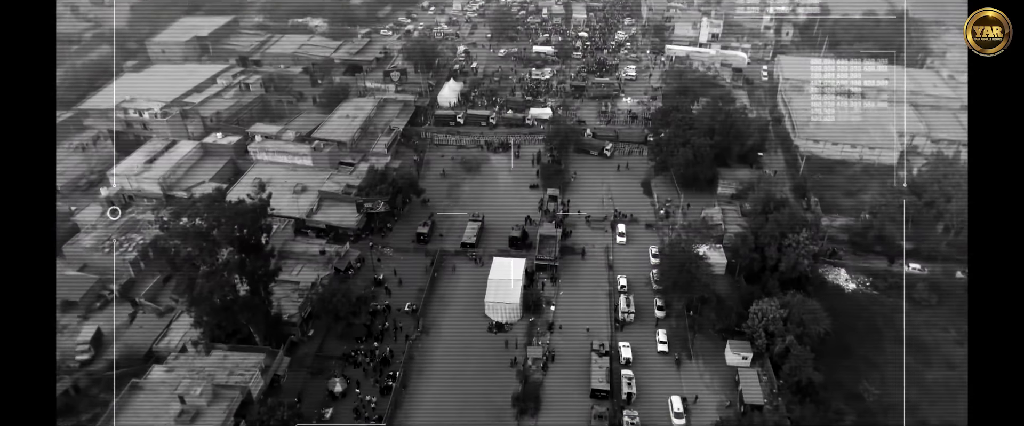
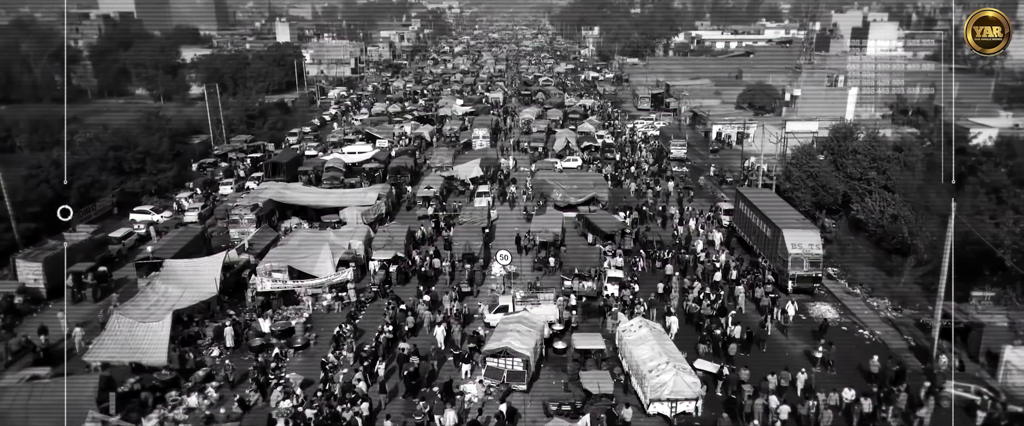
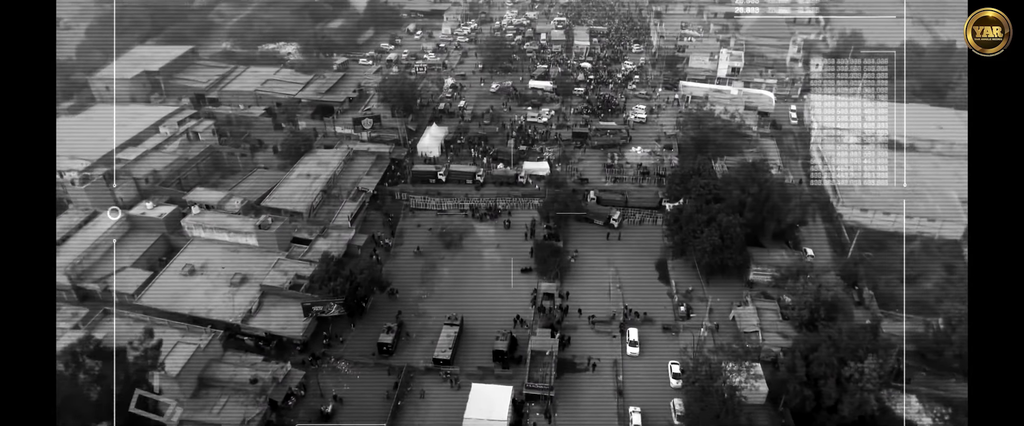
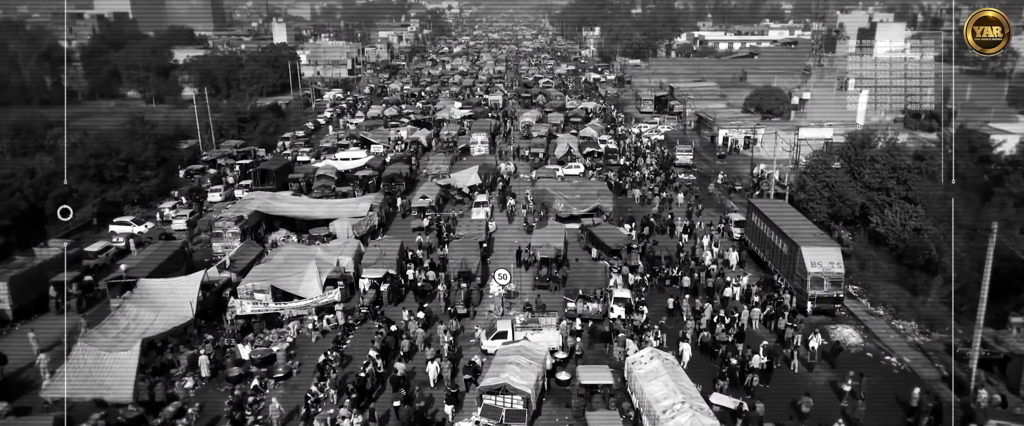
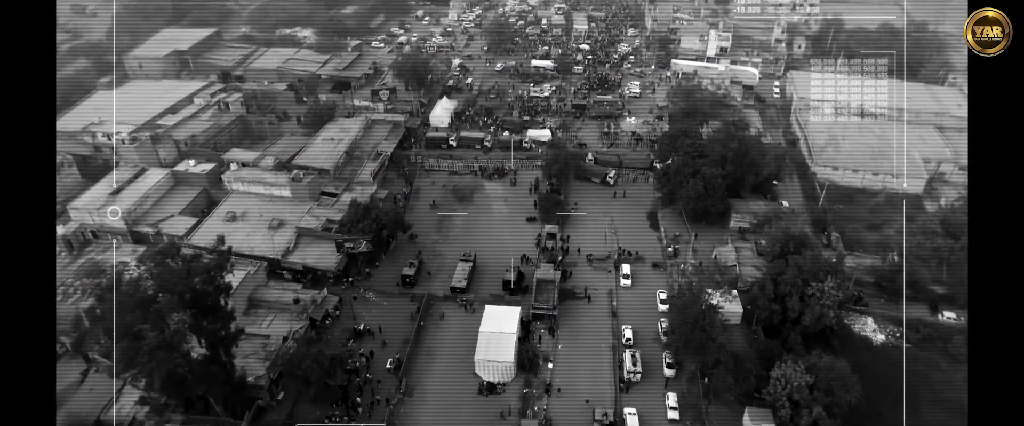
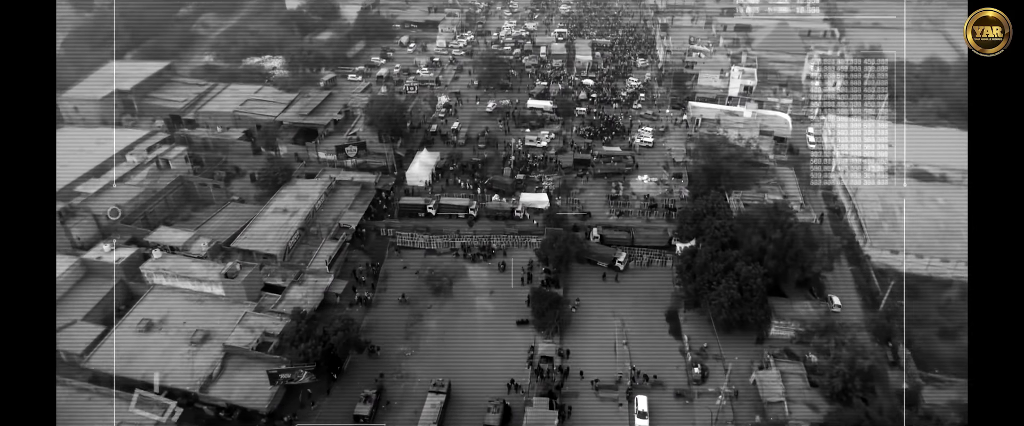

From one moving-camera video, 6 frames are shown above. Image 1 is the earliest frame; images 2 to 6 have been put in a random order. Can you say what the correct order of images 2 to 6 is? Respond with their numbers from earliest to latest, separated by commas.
5, 3, 6, 2, 4
